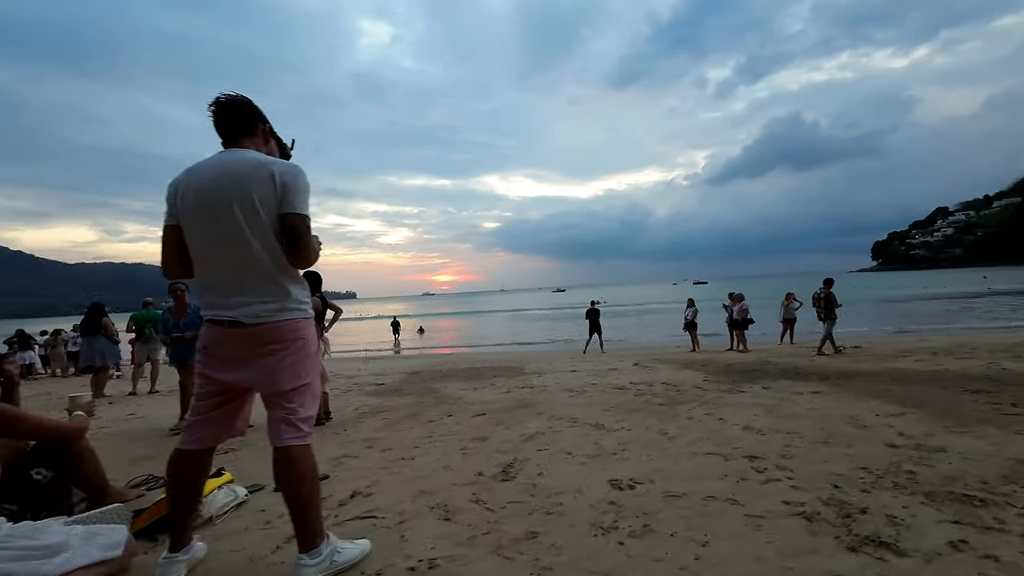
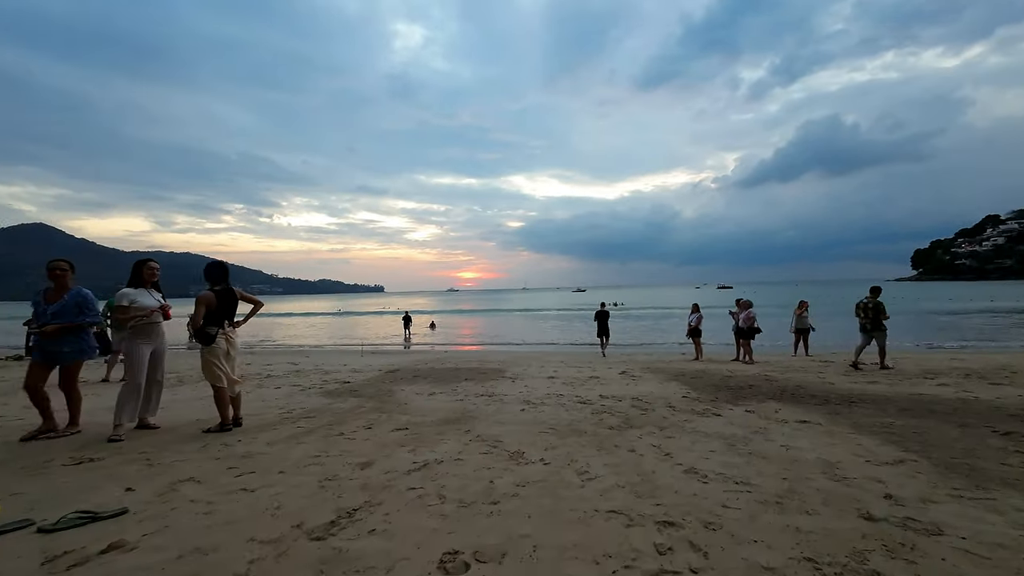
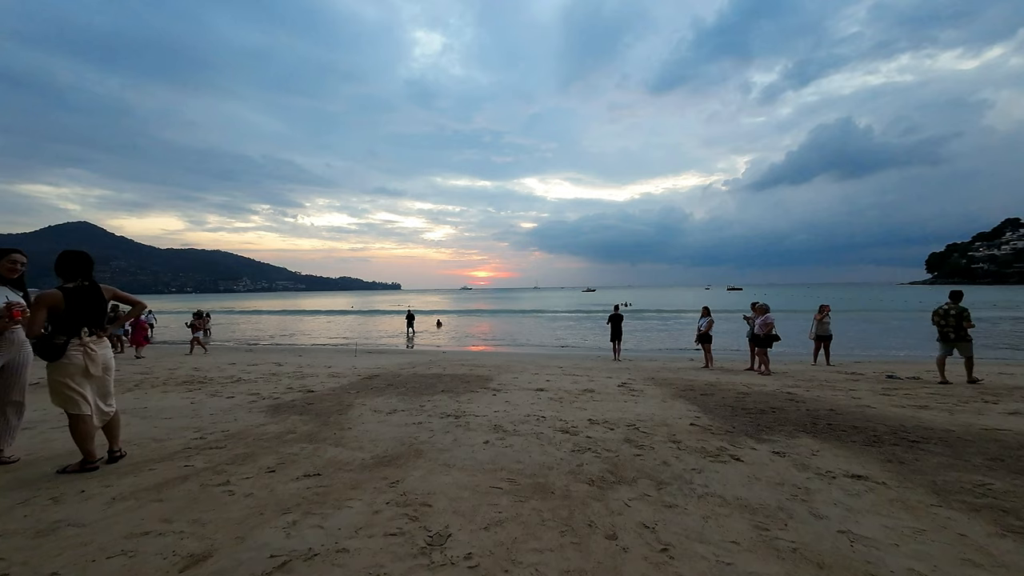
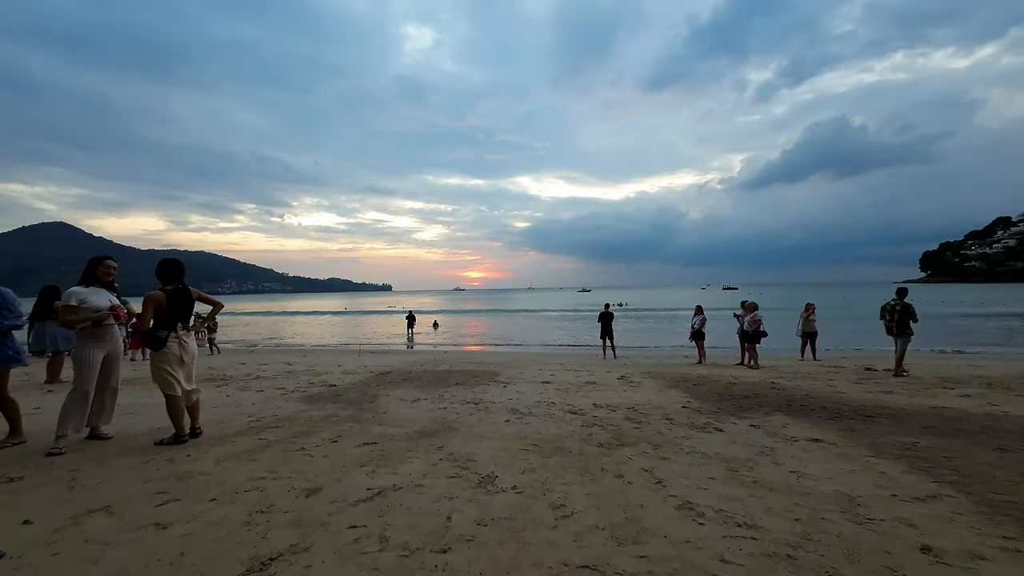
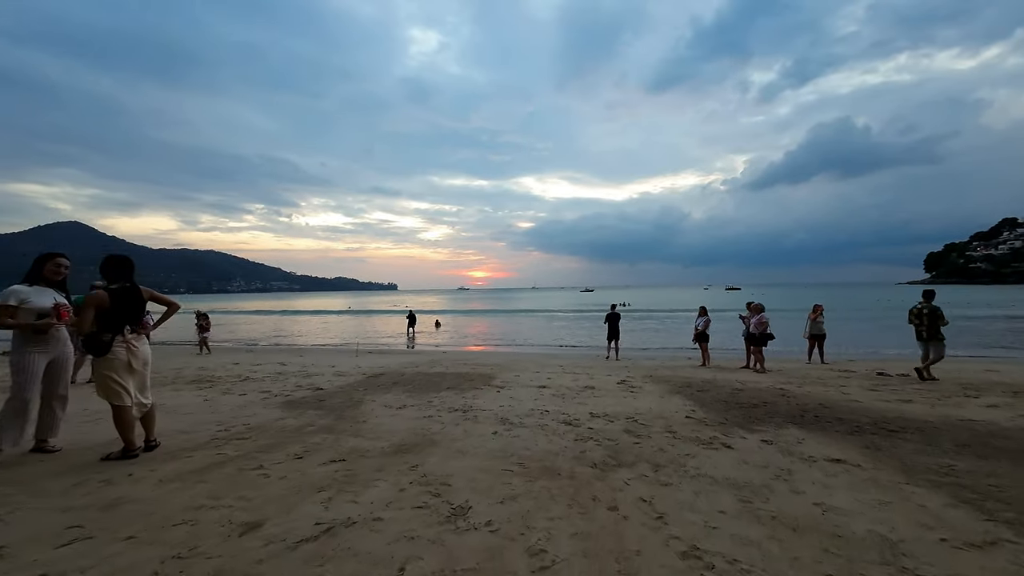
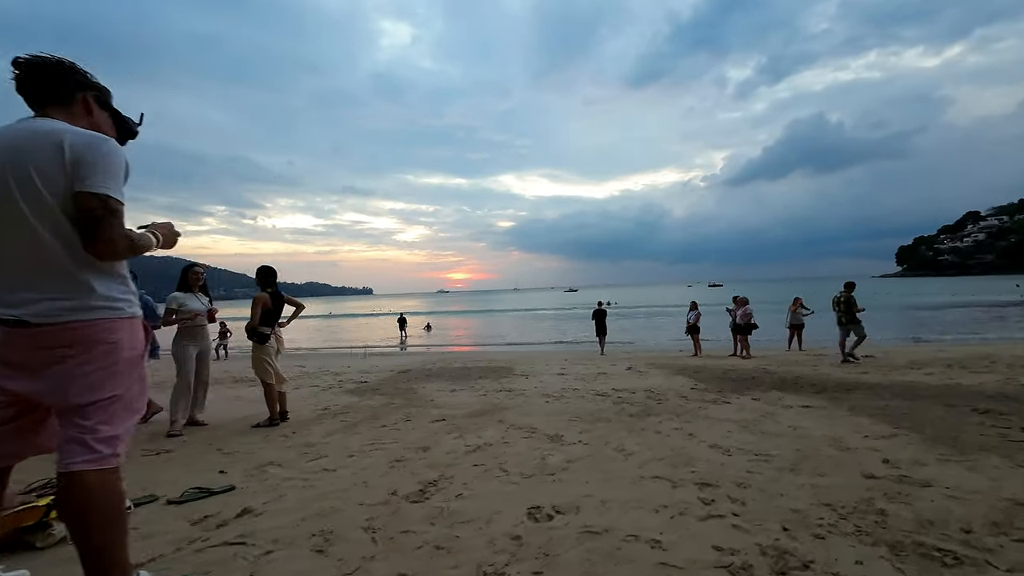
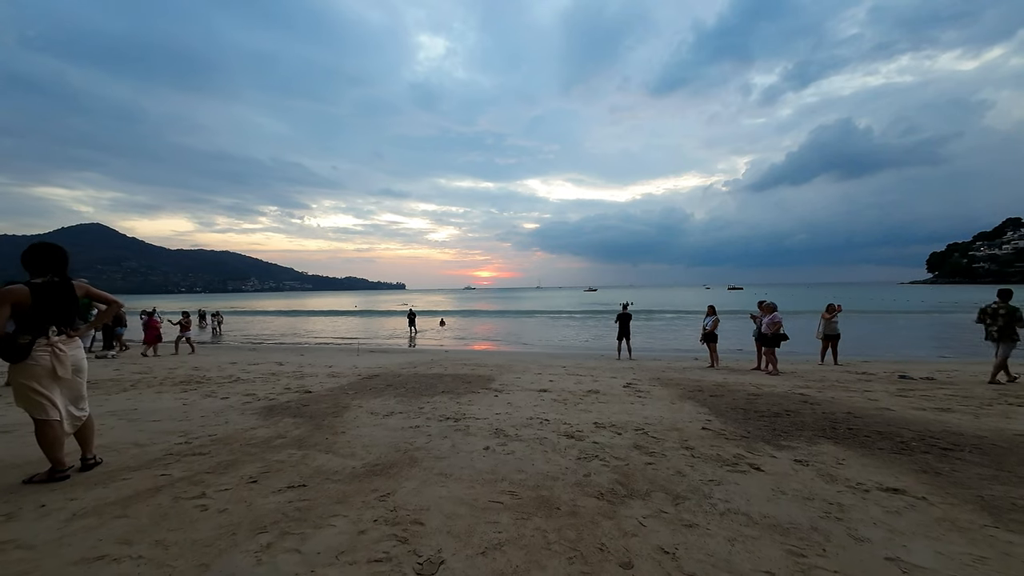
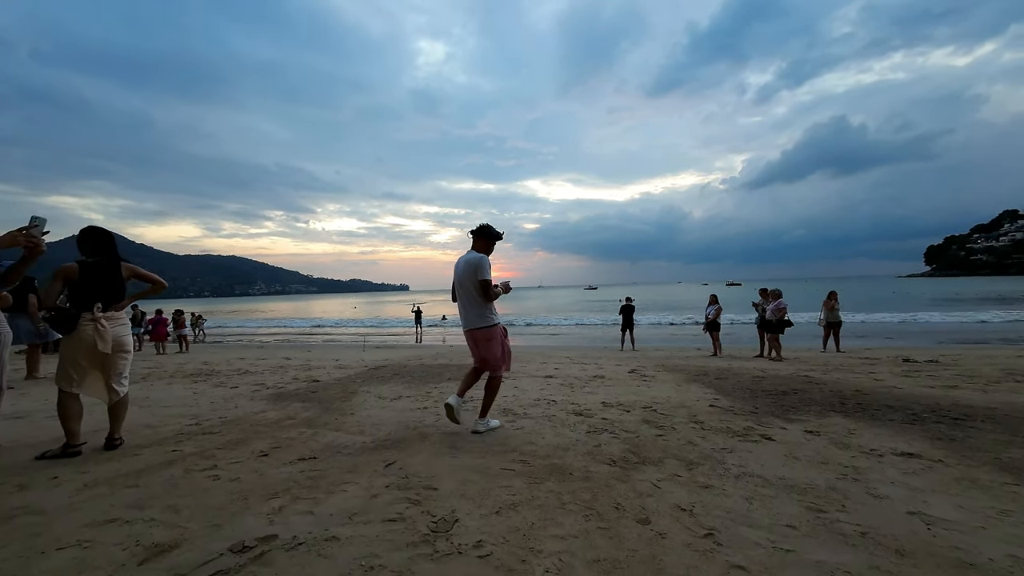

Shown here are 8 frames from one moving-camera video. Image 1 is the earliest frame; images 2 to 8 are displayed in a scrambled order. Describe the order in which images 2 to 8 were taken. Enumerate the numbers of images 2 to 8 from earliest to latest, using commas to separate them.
6, 2, 4, 5, 3, 7, 8
